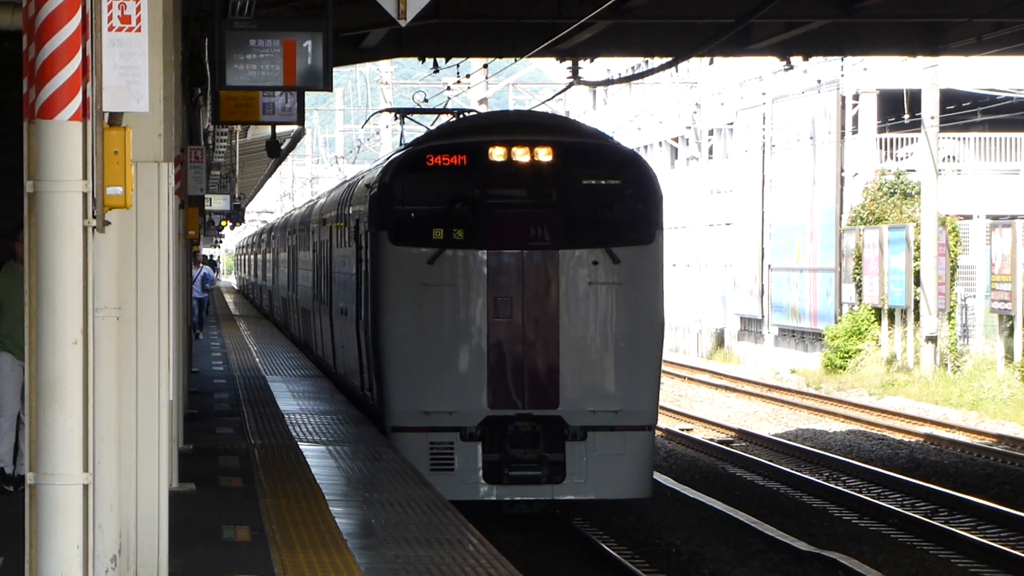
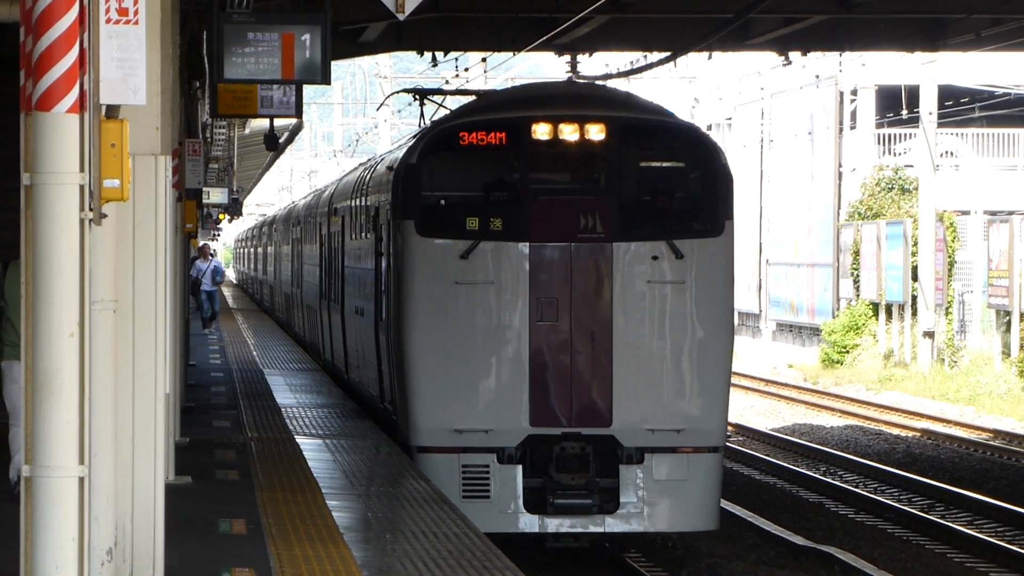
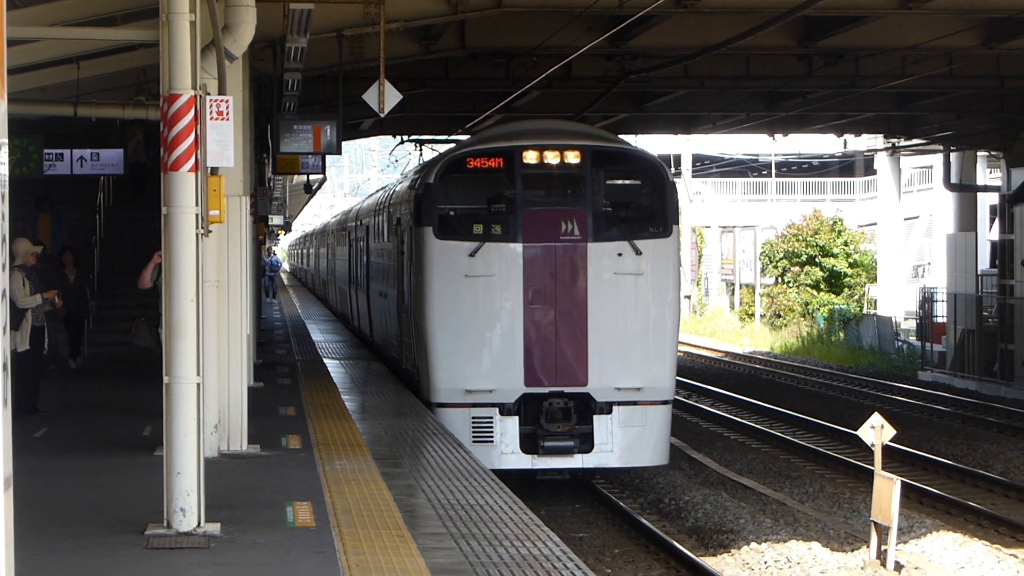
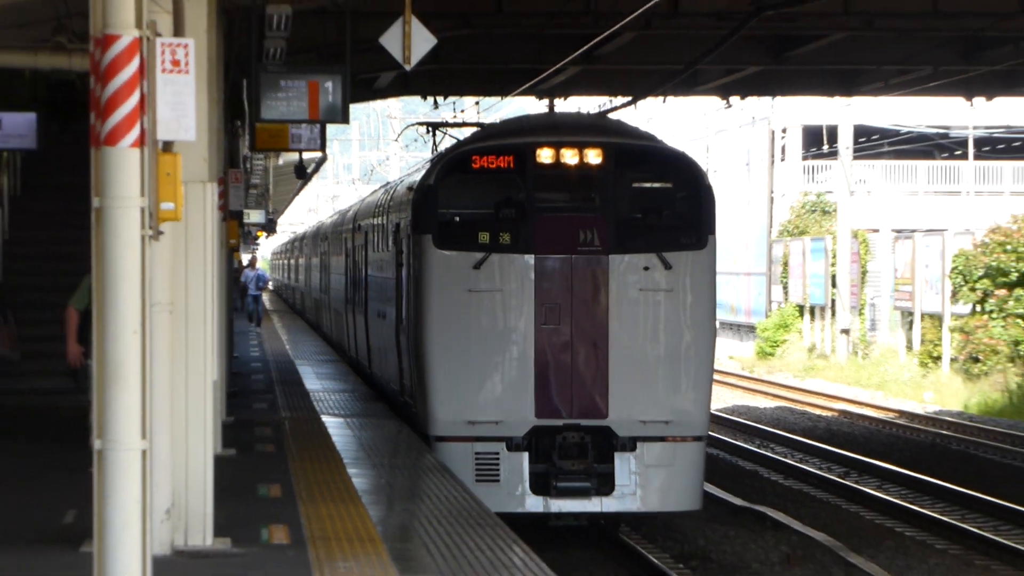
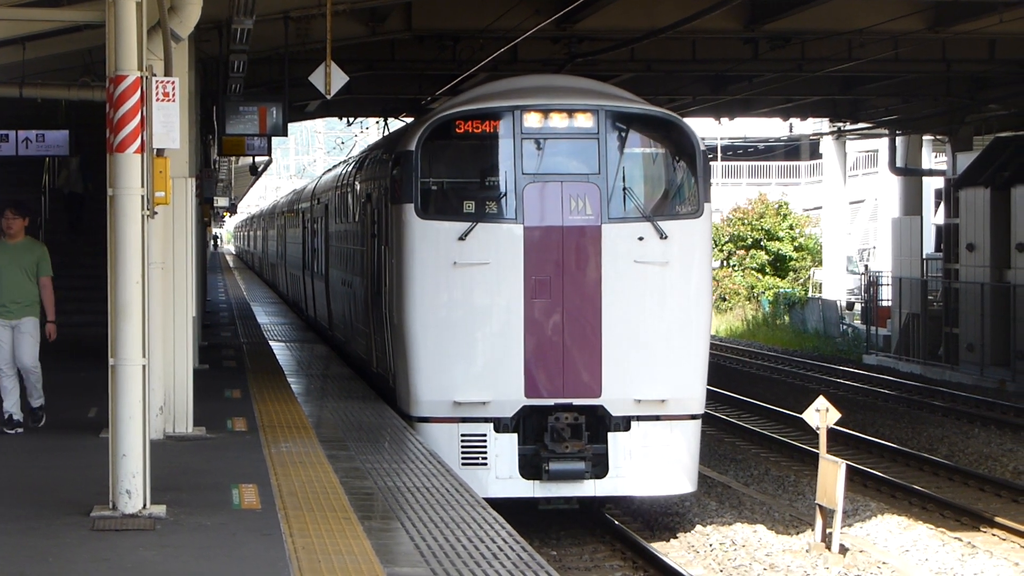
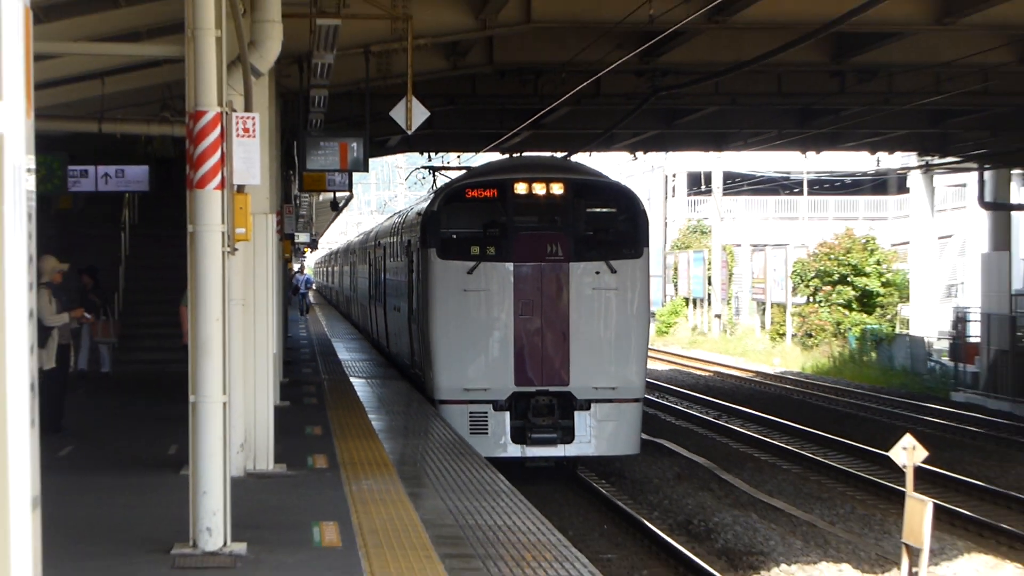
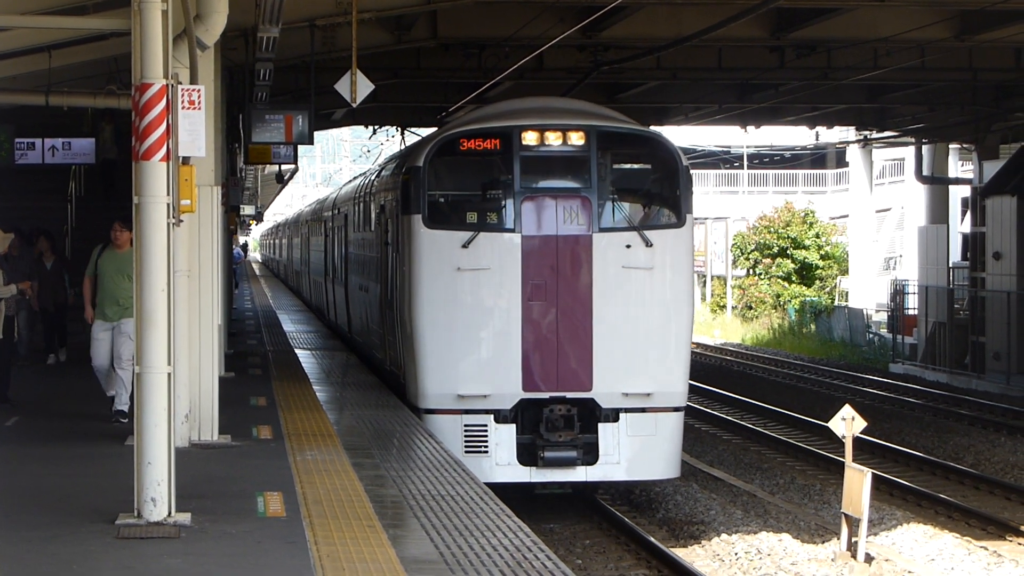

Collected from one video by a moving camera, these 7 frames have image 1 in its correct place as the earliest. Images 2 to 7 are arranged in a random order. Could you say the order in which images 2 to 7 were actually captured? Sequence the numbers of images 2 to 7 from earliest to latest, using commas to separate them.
2, 4, 6, 3, 7, 5
